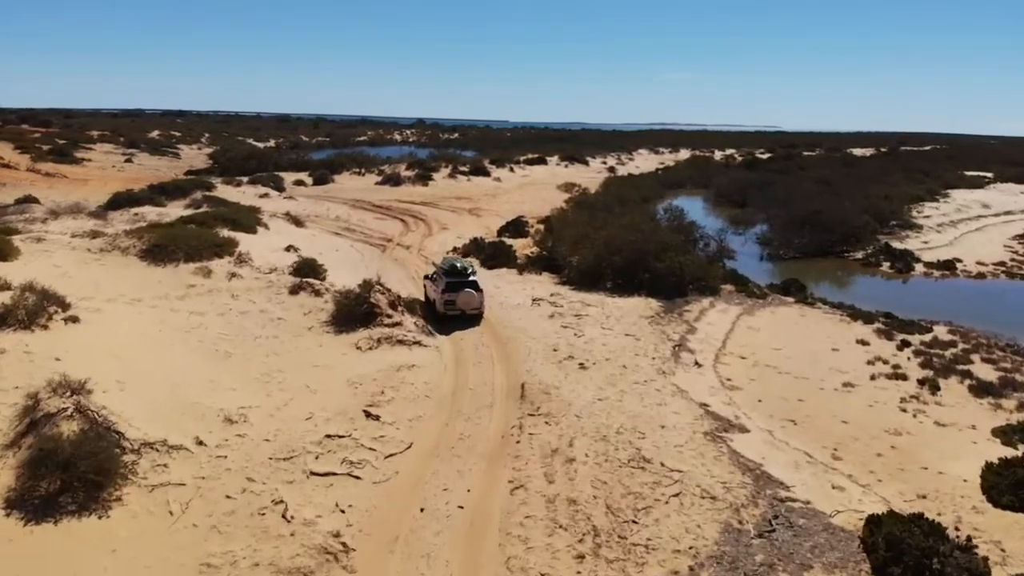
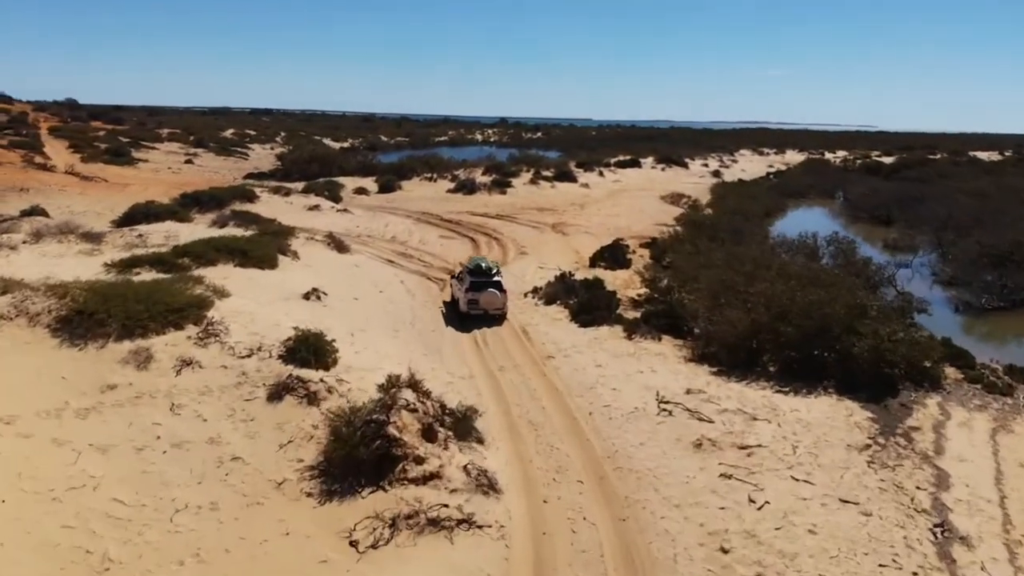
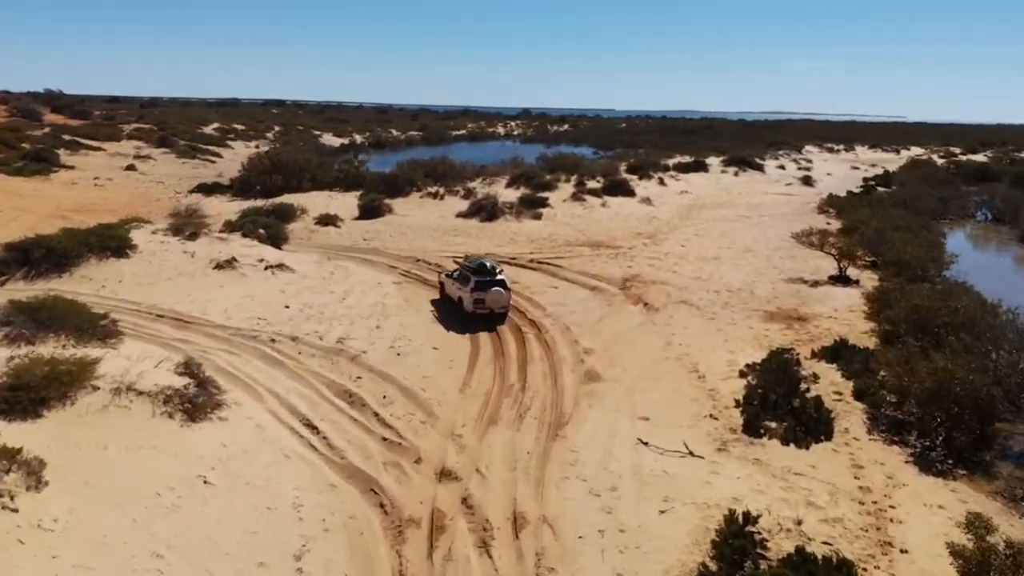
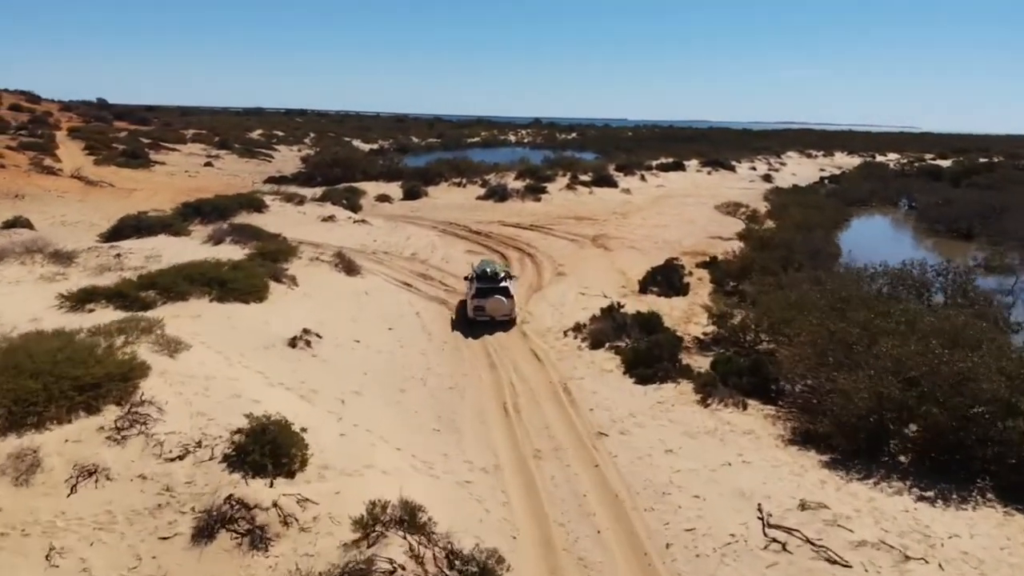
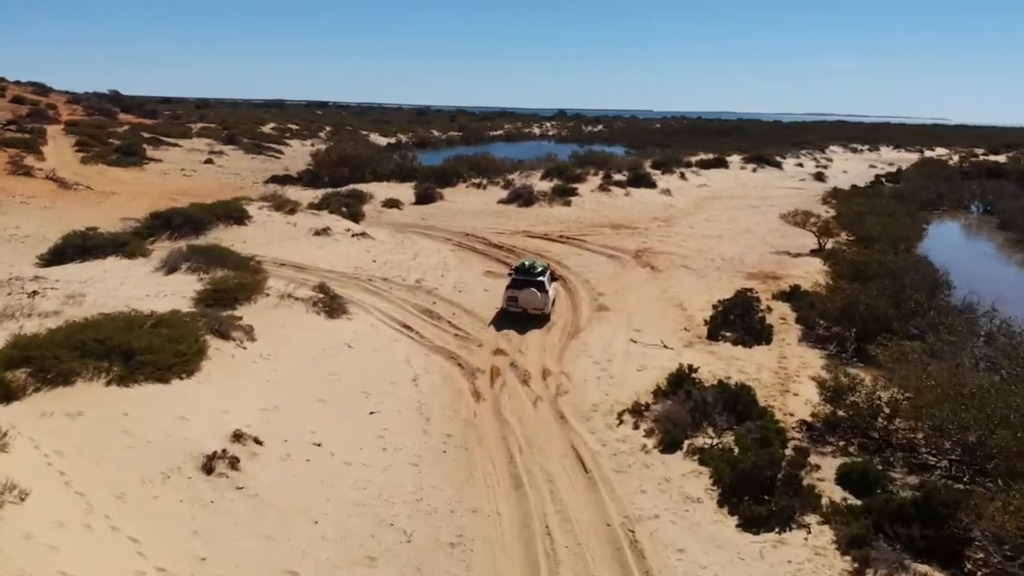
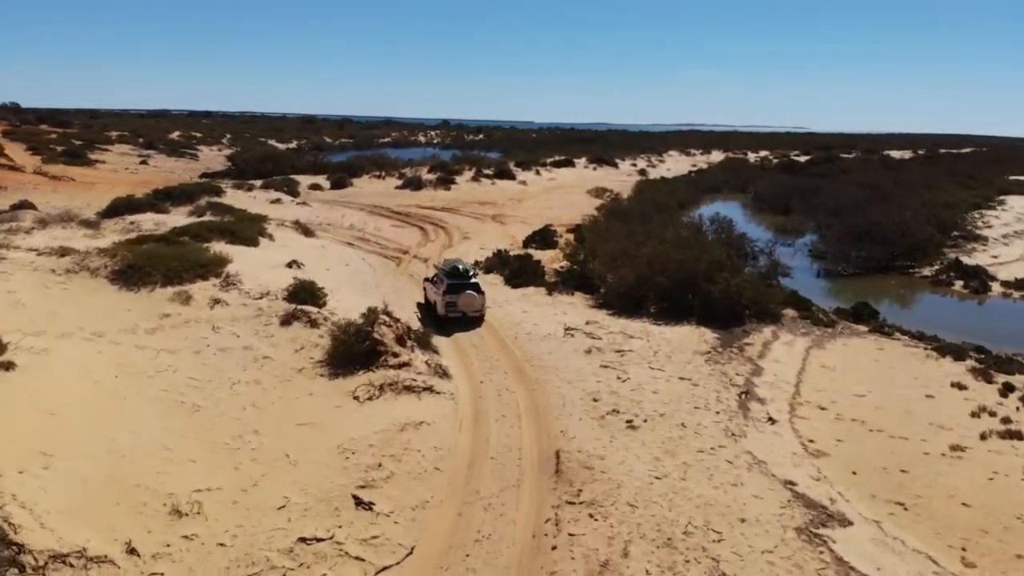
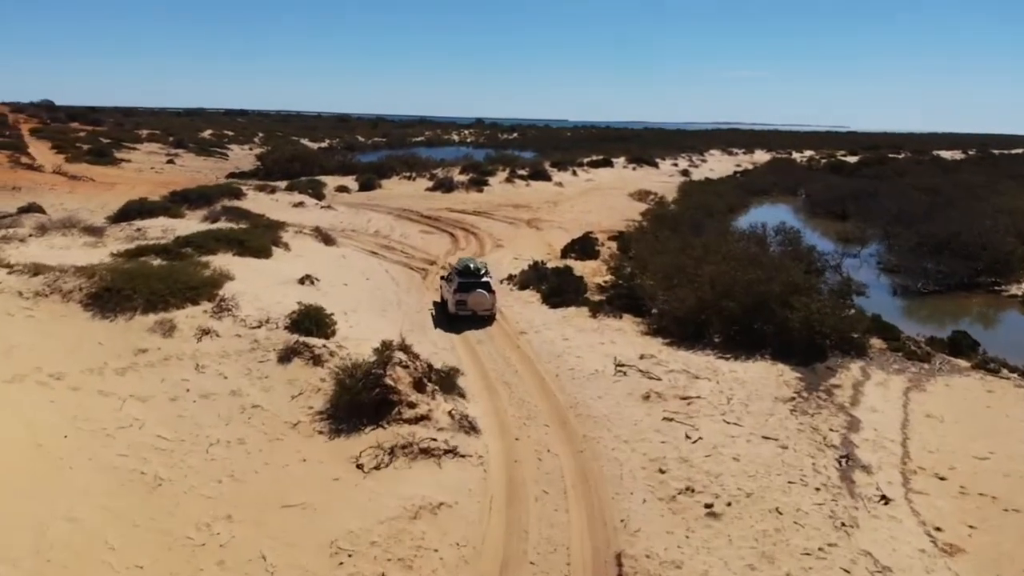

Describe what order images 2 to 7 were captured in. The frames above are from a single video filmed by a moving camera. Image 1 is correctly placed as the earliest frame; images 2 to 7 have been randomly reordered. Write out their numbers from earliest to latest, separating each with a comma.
6, 7, 2, 4, 5, 3
